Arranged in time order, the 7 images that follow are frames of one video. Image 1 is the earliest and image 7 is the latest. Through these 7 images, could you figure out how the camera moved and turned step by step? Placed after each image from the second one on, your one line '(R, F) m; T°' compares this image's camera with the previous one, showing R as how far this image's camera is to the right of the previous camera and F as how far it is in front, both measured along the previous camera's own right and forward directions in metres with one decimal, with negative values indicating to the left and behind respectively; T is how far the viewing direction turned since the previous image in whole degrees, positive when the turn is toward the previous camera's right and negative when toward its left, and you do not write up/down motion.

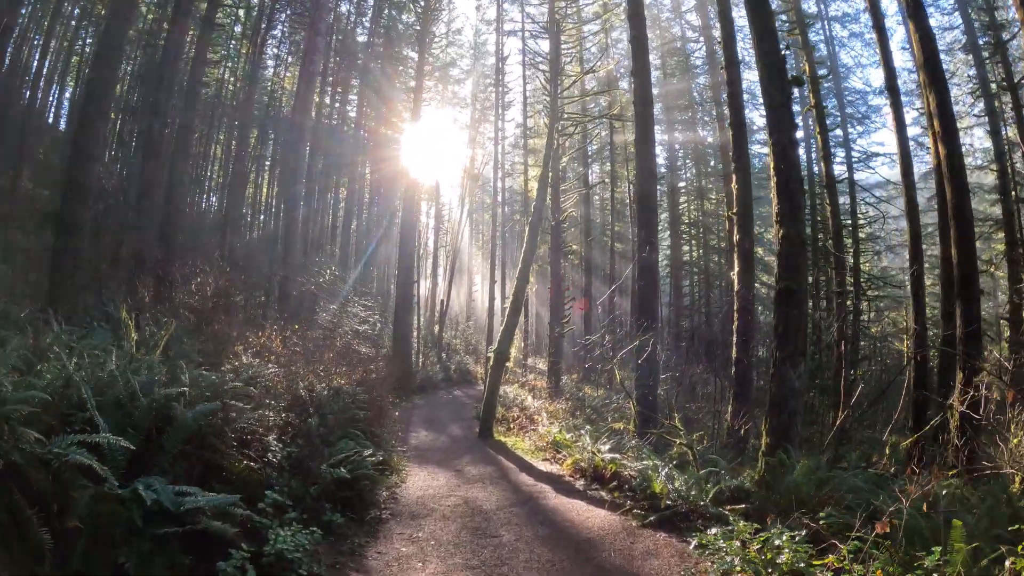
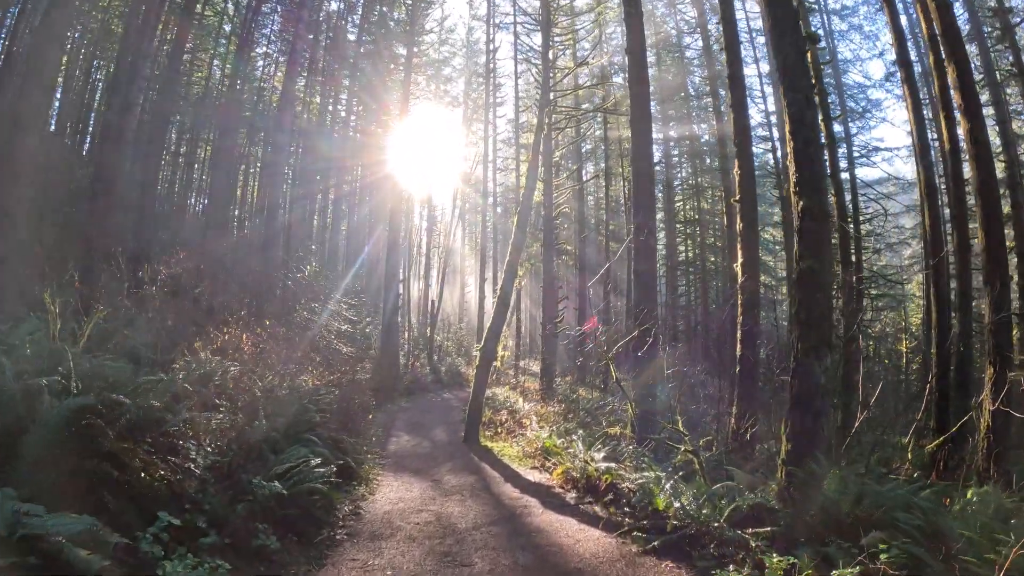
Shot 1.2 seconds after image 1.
(+0.1, +0.9) m; 0°
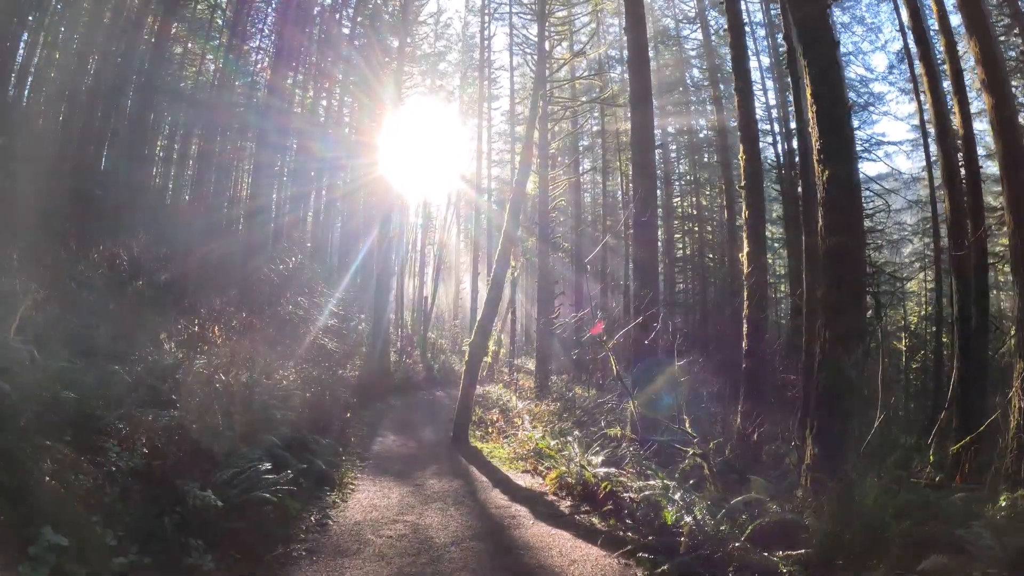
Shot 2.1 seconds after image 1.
(+0.1, +0.7) m; 0°
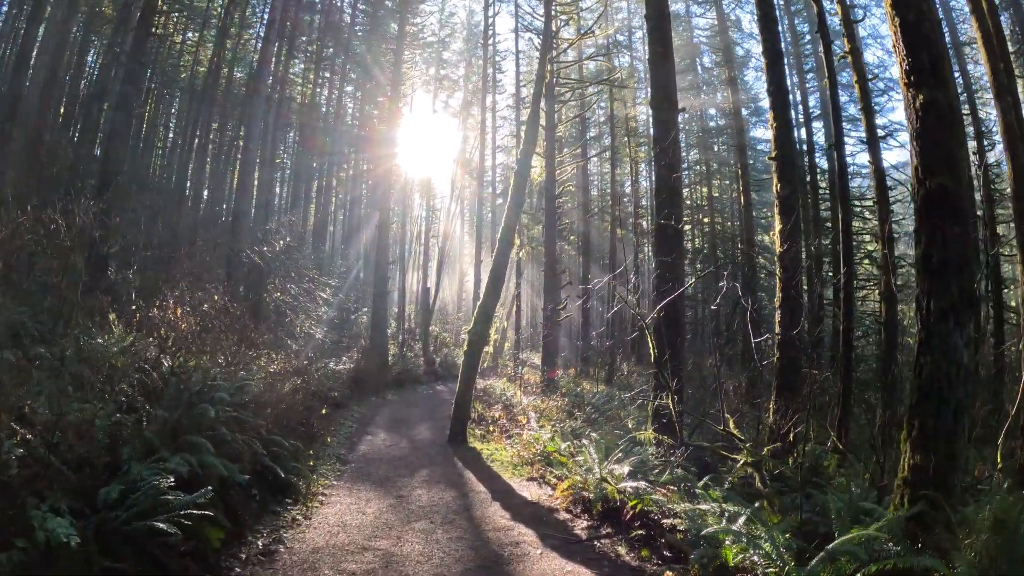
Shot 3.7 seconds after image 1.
(0.0, +1.1) m; 0°
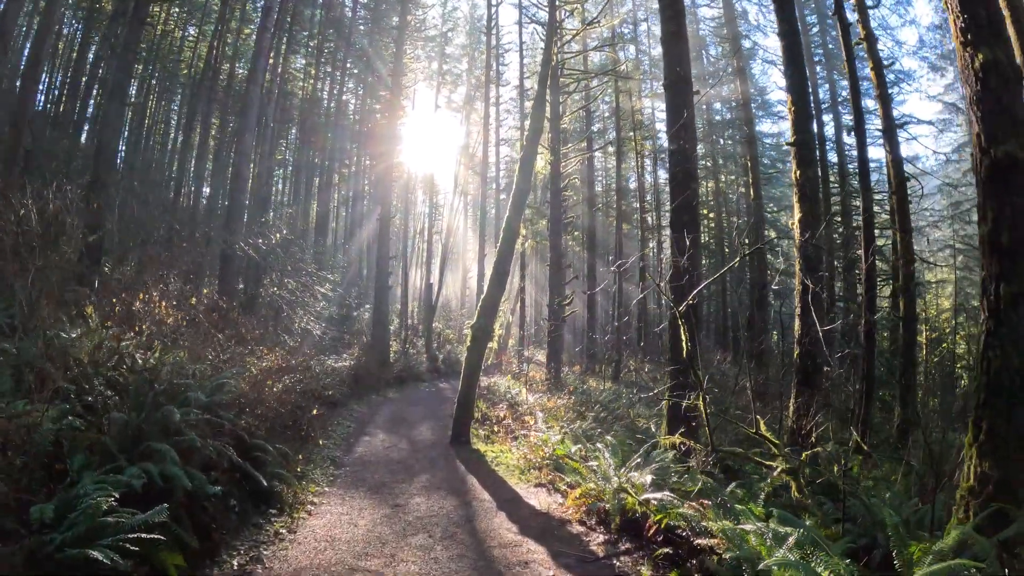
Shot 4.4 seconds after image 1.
(0.0, +0.5) m; 0°
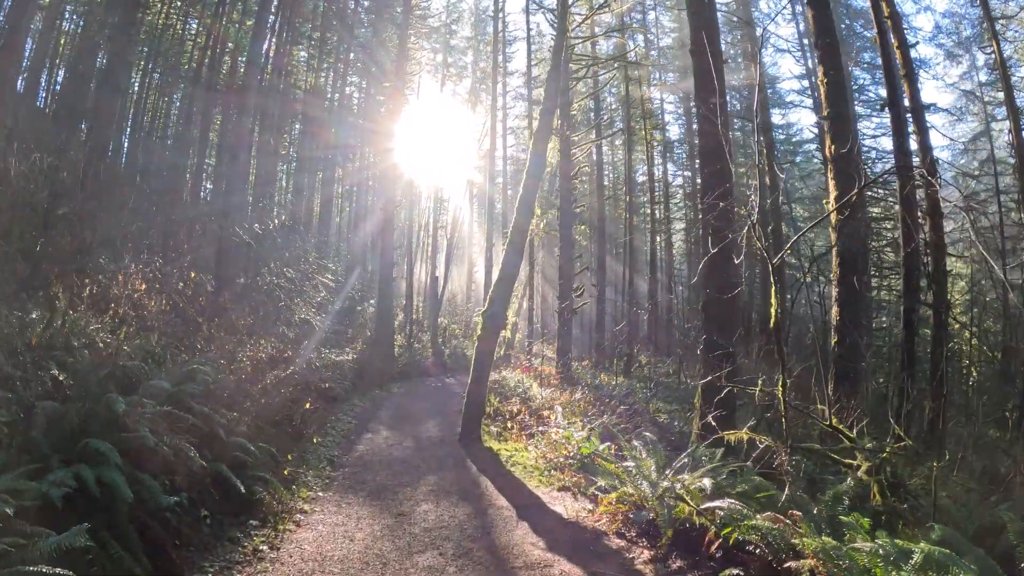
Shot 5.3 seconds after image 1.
(-0.1, +0.7) m; 0°
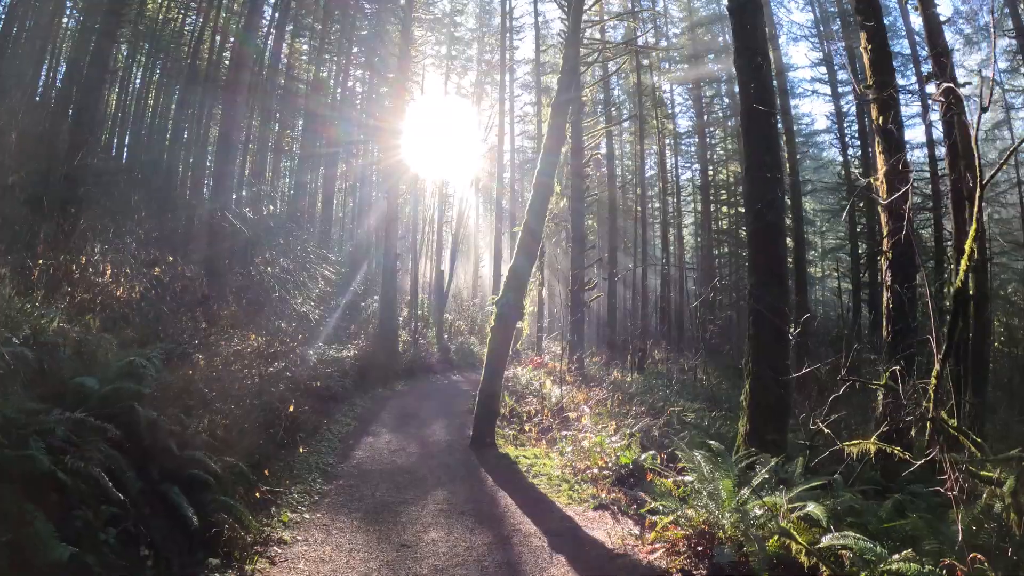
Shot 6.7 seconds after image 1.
(-0.1, +0.9) m; 0°
